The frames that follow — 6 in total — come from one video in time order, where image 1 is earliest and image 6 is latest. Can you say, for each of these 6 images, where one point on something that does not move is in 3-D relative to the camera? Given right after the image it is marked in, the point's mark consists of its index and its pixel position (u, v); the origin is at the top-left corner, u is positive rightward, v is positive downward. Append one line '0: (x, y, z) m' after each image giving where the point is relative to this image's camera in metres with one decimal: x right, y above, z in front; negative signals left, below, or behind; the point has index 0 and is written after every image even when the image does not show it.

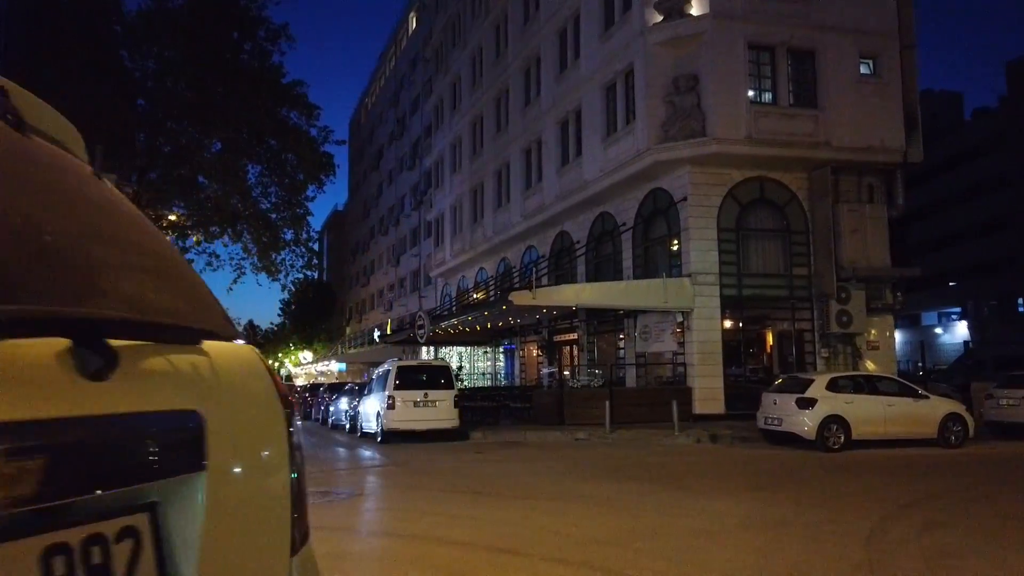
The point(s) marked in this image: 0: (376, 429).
0: (-3.4, -3.5, +19.2) m
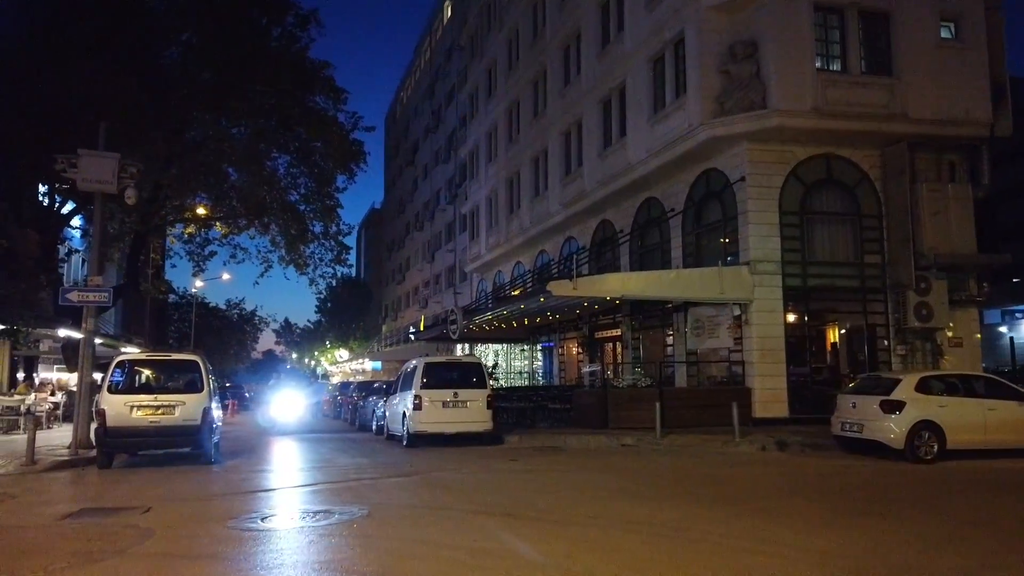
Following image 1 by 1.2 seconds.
0: (-2.5, -3.3, +17.5) m
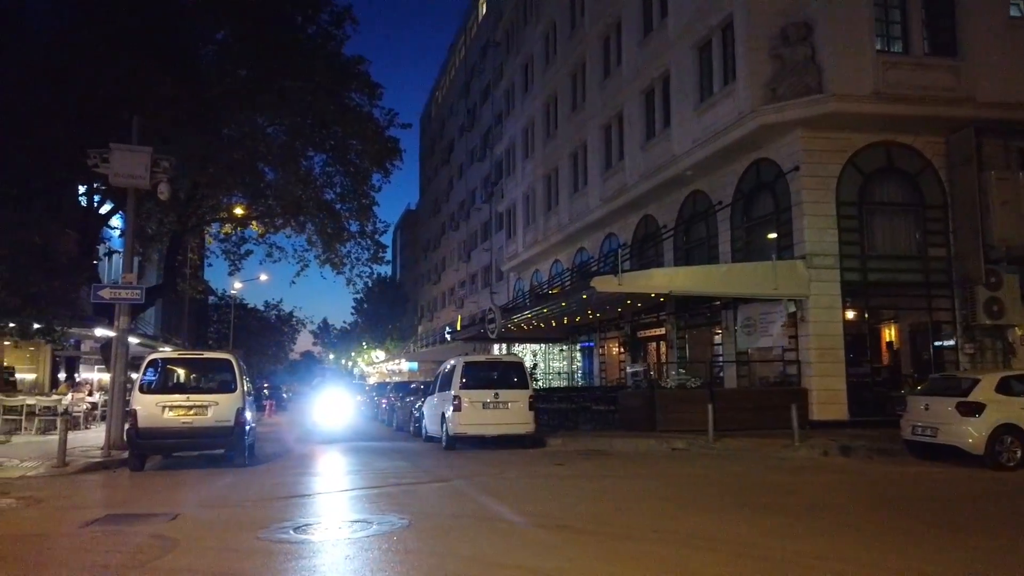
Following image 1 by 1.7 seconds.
0: (-1.6, -3.2, +16.9) m
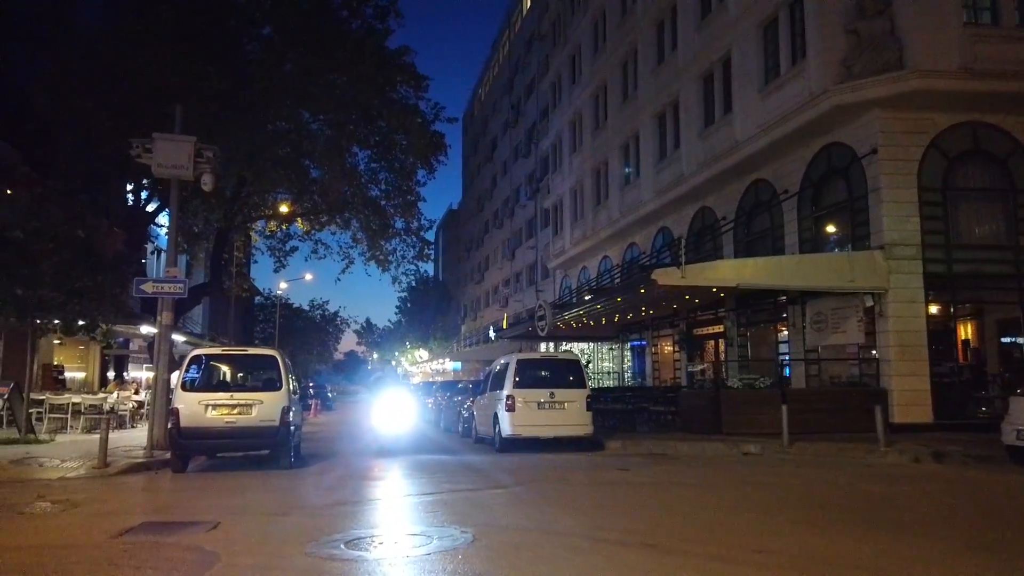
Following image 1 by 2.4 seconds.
0: (-0.4, -3.1, +16.1) m
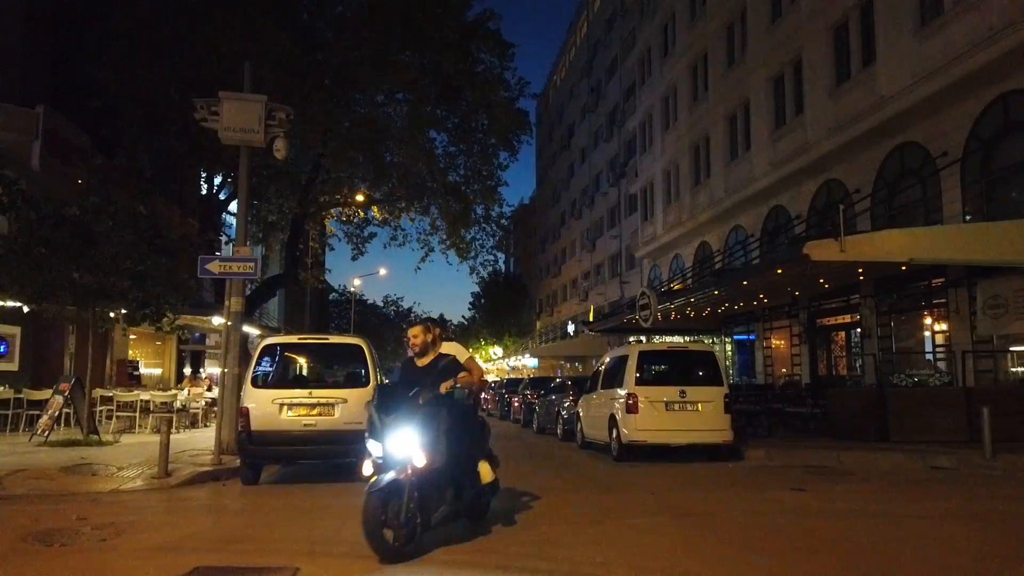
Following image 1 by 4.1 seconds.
0: (+1.7, -2.7, +13.7) m
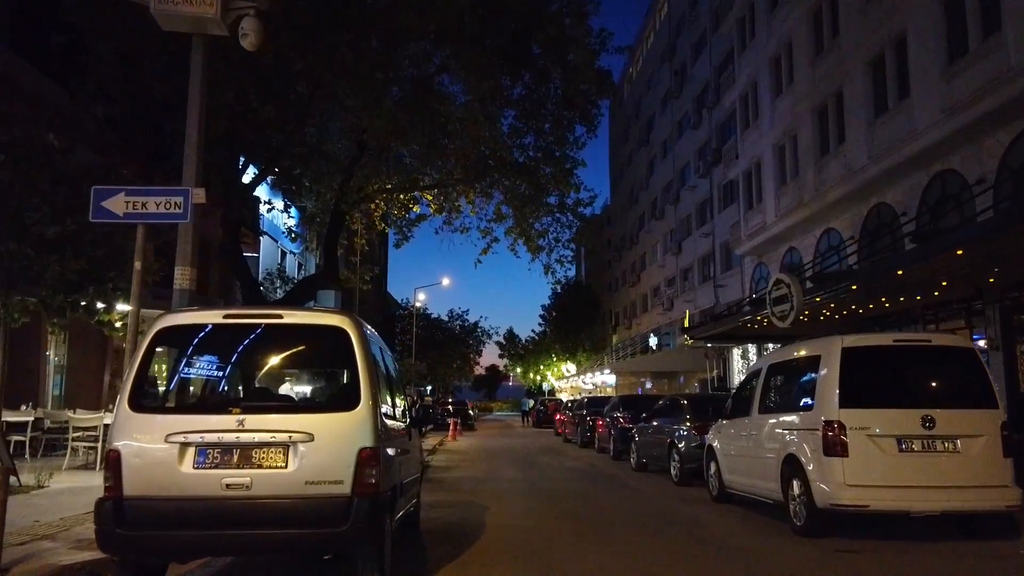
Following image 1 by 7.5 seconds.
0: (+2.9, -2.3, +8.4) m
